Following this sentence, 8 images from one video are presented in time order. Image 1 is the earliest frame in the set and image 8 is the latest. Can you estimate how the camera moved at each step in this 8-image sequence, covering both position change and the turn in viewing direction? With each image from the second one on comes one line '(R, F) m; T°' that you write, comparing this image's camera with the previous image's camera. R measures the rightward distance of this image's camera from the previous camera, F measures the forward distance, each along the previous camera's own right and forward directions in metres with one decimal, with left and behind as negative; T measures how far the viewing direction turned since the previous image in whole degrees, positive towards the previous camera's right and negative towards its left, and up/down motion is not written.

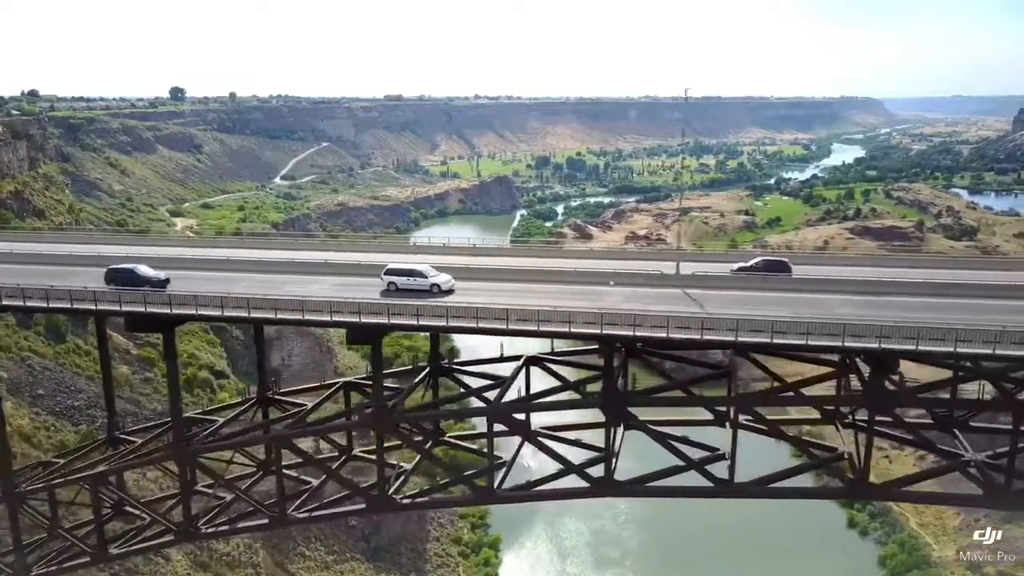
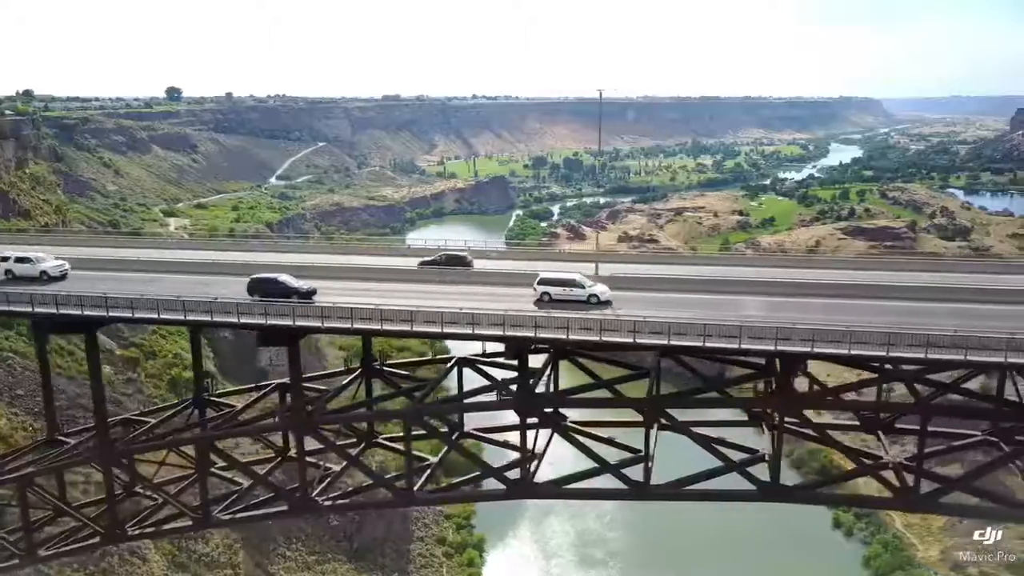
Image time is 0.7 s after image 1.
(+0.6, 0.0) m; 0°
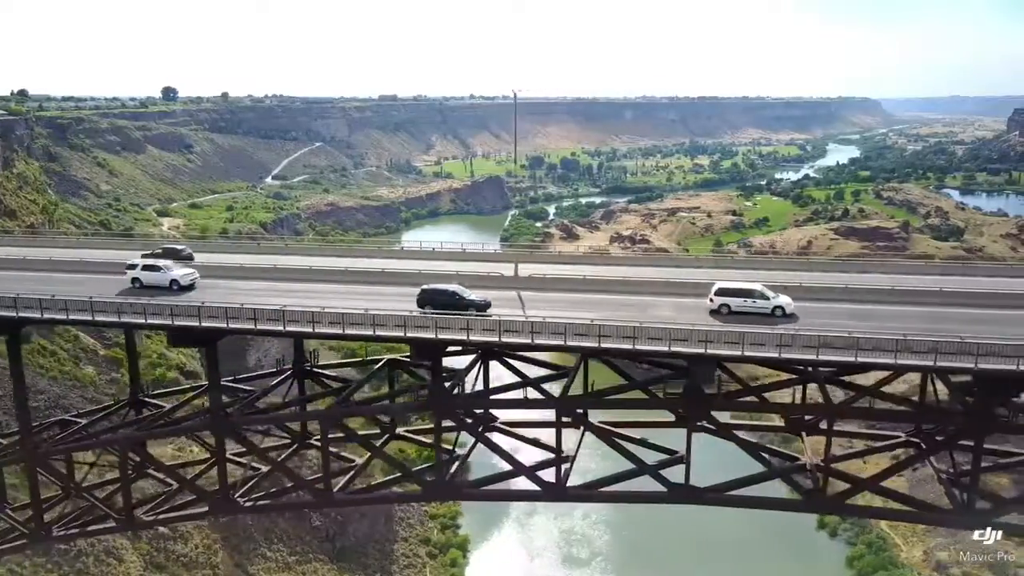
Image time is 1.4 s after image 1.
(+0.6, 0.0) m; 0°
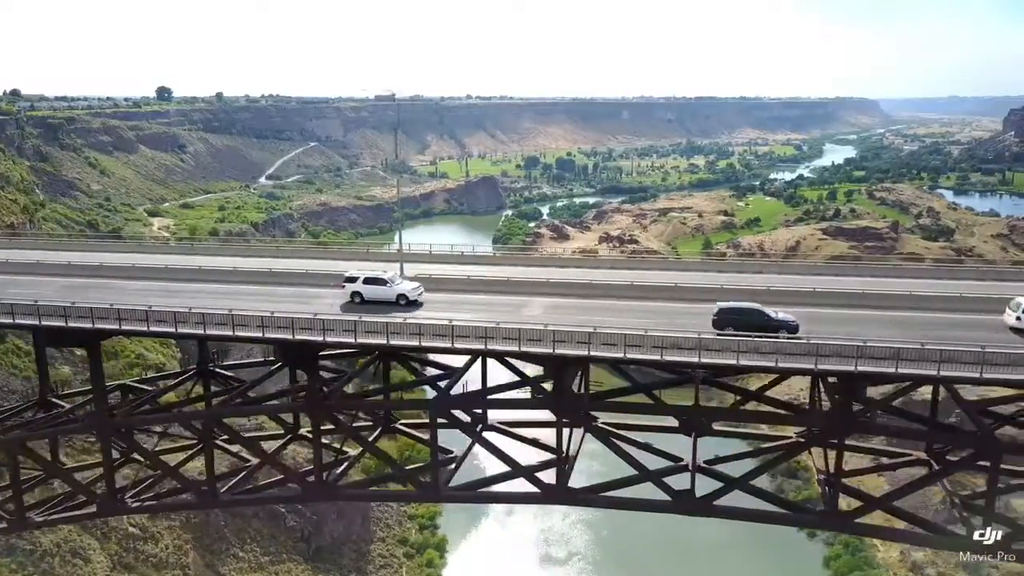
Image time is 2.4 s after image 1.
(+0.9, 0.0) m; 0°
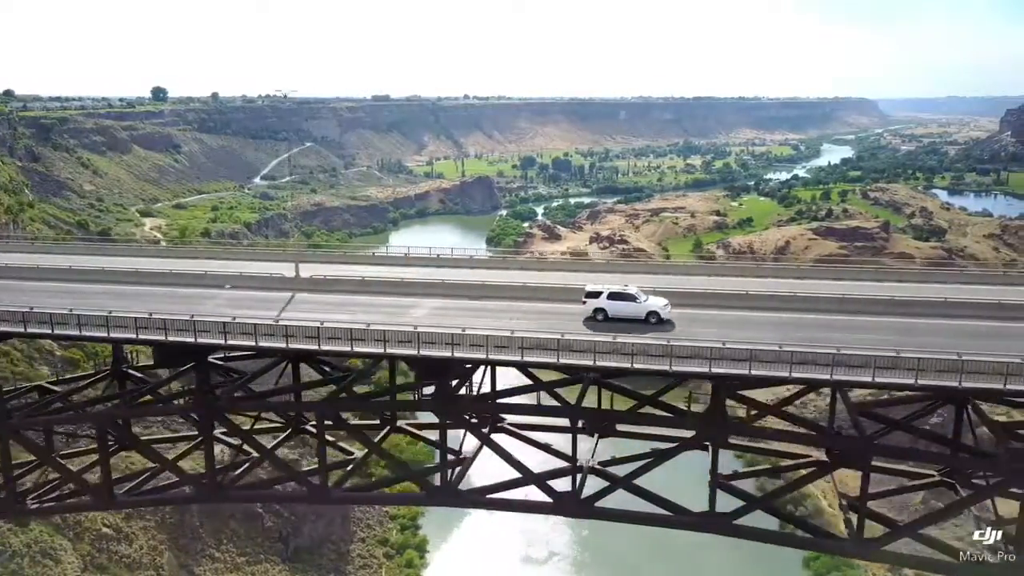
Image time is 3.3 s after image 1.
(+0.8, 0.0) m; 0°
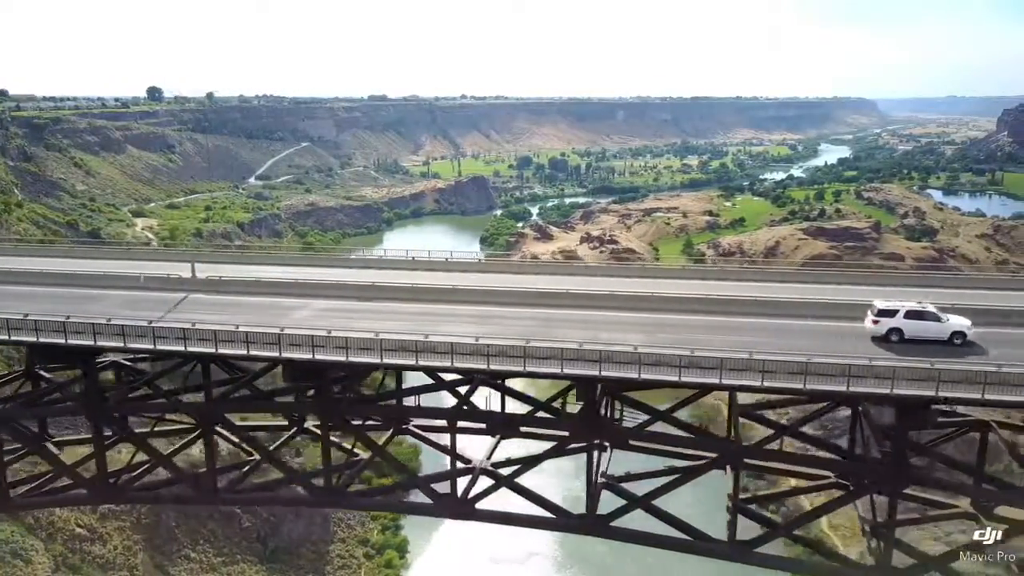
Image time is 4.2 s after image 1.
(+0.8, 0.0) m; 0°
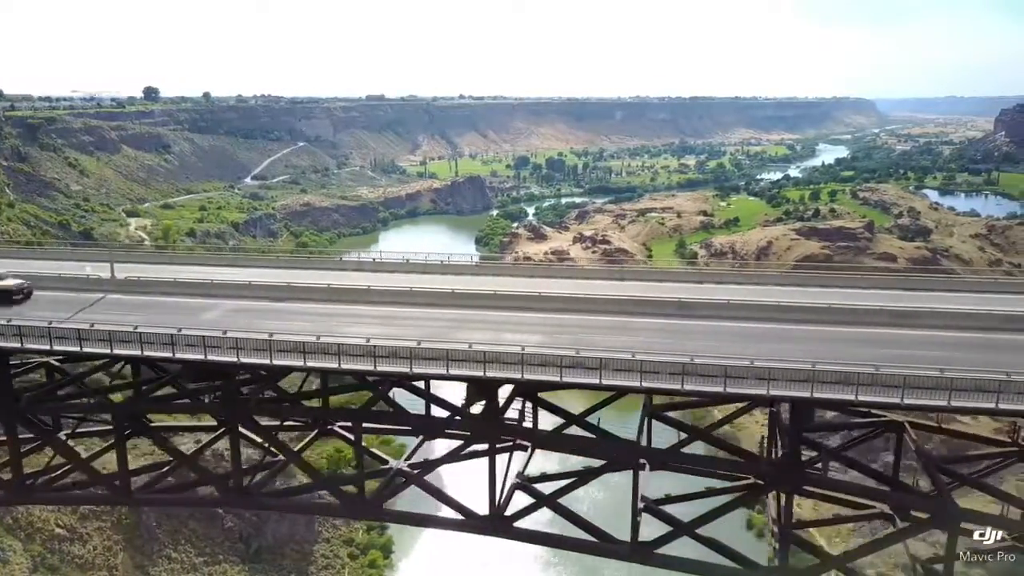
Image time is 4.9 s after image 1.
(+0.6, 0.0) m; 0°
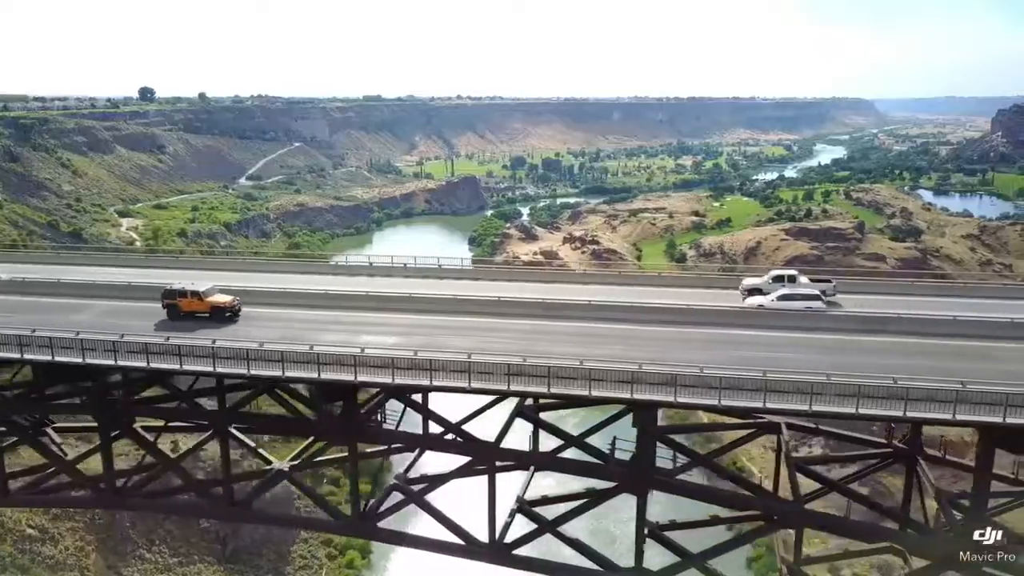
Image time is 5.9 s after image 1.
(+0.9, 0.0) m; 0°
